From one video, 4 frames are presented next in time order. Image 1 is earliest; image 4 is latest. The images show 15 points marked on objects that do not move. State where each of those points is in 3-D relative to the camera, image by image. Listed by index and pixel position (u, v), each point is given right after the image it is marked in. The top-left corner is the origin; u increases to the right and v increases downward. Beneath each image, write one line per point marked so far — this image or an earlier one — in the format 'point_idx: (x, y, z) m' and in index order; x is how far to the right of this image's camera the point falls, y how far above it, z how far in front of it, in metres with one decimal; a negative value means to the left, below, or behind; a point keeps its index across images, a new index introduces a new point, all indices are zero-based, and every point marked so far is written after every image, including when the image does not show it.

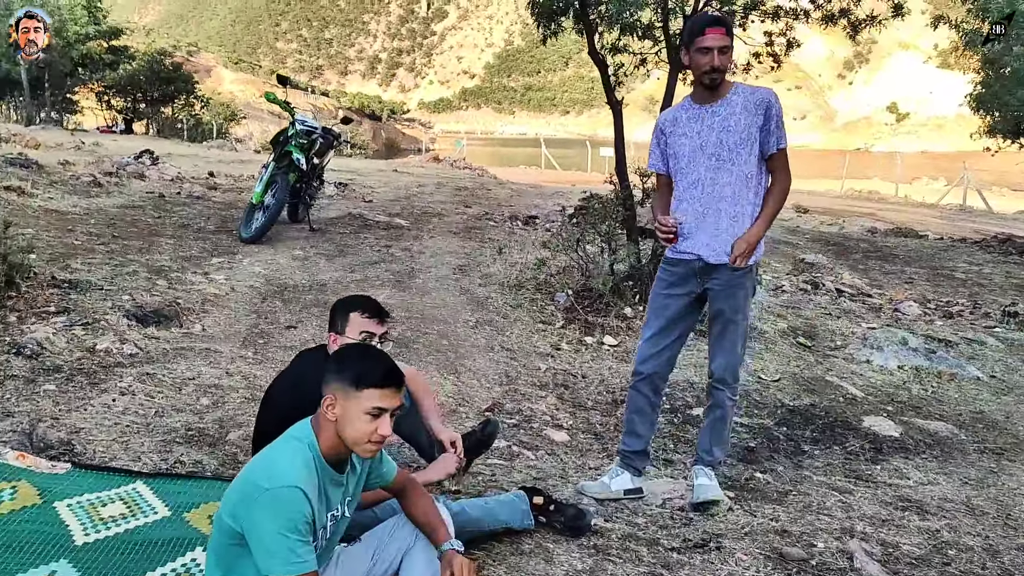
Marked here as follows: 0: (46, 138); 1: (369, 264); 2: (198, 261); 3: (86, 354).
0: (-8.4, +2.7, +16.0) m
1: (-1.0, +0.2, +5.9) m
2: (-2.0, +0.2, +5.7) m
3: (-1.7, -0.3, +3.6) m
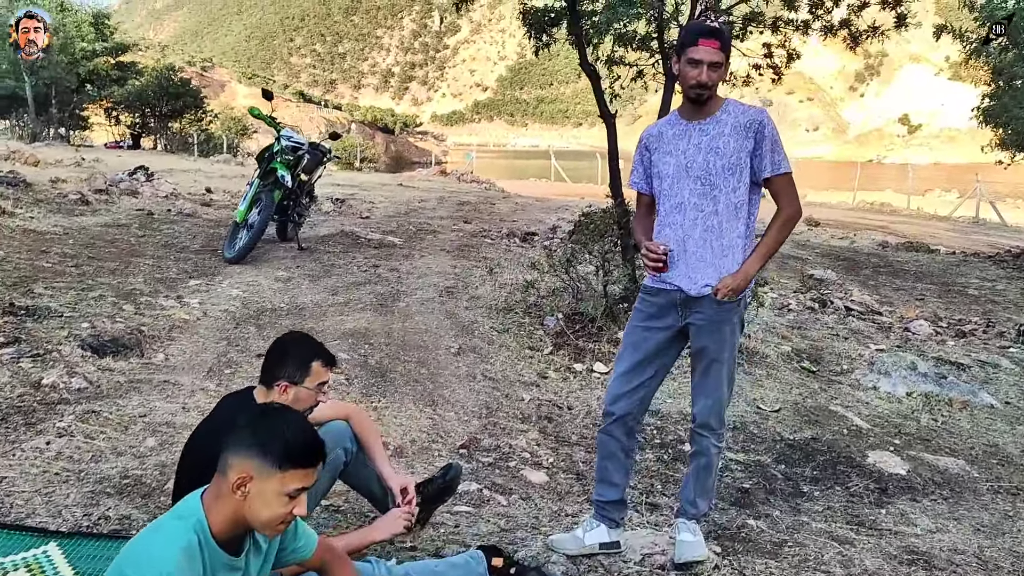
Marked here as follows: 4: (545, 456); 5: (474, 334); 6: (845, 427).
0: (-8.3, +2.4, +15.9) m
1: (-1.0, 0.0, +5.7) m
2: (-2.1, 0.0, +5.5) m
3: (-1.8, -0.4, +3.4) m
4: (+0.1, -0.7, +3.5) m
5: (-0.2, -0.3, +4.8) m
6: (+1.6, -0.7, +4.3) m
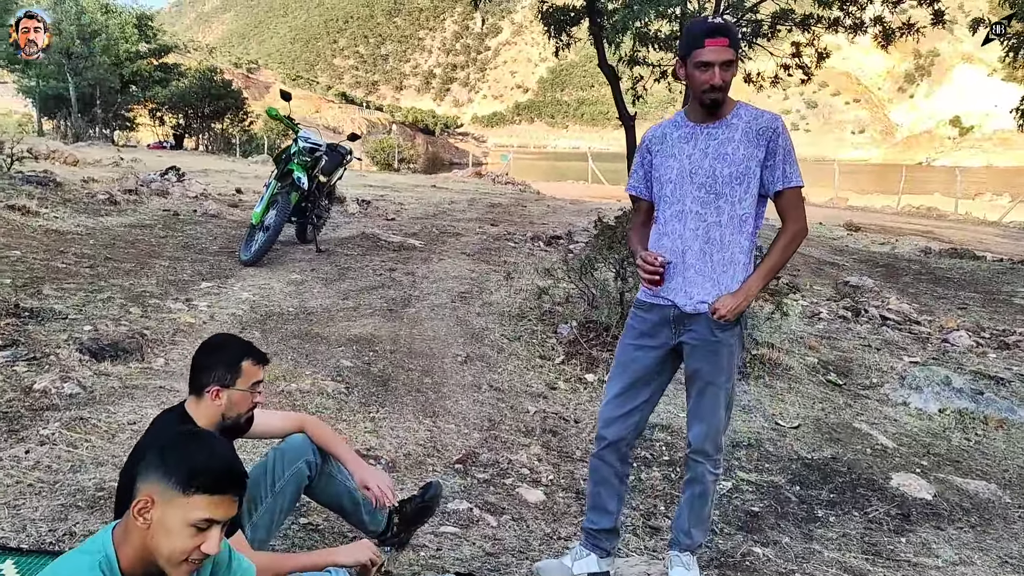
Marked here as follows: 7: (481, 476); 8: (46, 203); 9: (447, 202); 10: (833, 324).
0: (-7.7, +2.4, +16.1) m
1: (-0.9, 0.0, +5.6) m
2: (-2.0, 0.0, +5.4) m
3: (-1.8, -0.4, +3.3) m
4: (+0.1, -0.7, +3.4) m
5: (-0.2, -0.3, +4.7) m
6: (+1.6, -0.7, +4.0) m
7: (-0.1, -0.7, +3.3) m
8: (-4.1, +0.8, +7.9) m
9: (-1.0, +1.3, +13.9) m
10: (+2.6, -0.3, +7.2) m
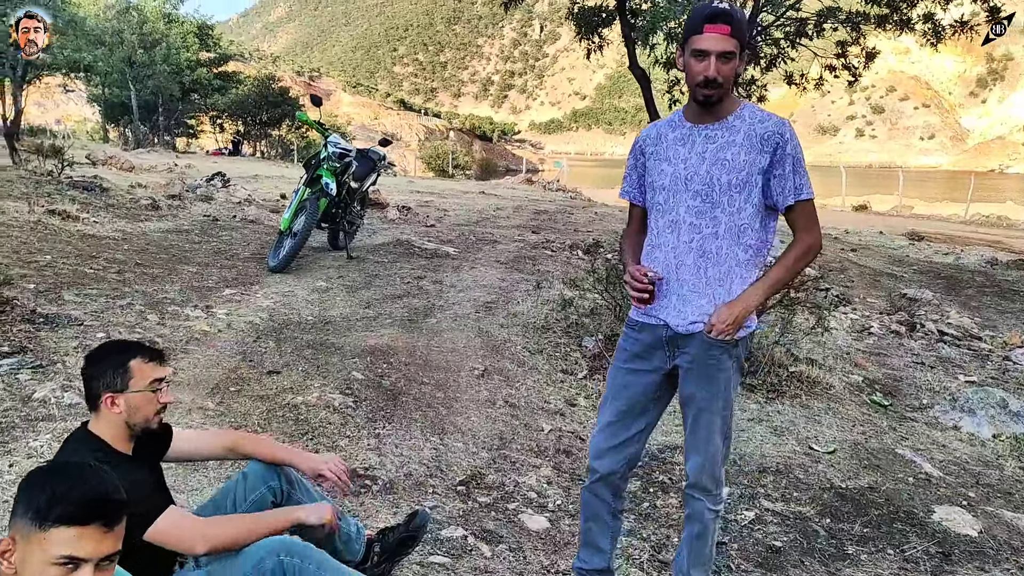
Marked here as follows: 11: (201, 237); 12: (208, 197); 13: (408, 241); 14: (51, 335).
0: (-6.8, +2.4, +16.4) m
1: (-0.8, -0.1, +5.5) m
2: (-1.8, 0.0, +5.3) m
3: (-1.8, -0.4, +3.3) m
4: (+0.2, -0.8, +3.2) m
5: (0.0, -0.3, +4.5) m
6: (+1.7, -0.8, +3.8) m
7: (-0.1, -0.7, +3.1) m
8: (-3.8, +0.7, +7.9) m
9: (-0.3, +1.2, +13.8) m
10: (+2.9, -0.4, +6.8) m
11: (-2.6, +0.4, +7.4) m
12: (-3.5, +1.0, +10.2) m
13: (-0.9, +0.4, +8.0) m
14: (-2.1, -0.2, +4.0) m
